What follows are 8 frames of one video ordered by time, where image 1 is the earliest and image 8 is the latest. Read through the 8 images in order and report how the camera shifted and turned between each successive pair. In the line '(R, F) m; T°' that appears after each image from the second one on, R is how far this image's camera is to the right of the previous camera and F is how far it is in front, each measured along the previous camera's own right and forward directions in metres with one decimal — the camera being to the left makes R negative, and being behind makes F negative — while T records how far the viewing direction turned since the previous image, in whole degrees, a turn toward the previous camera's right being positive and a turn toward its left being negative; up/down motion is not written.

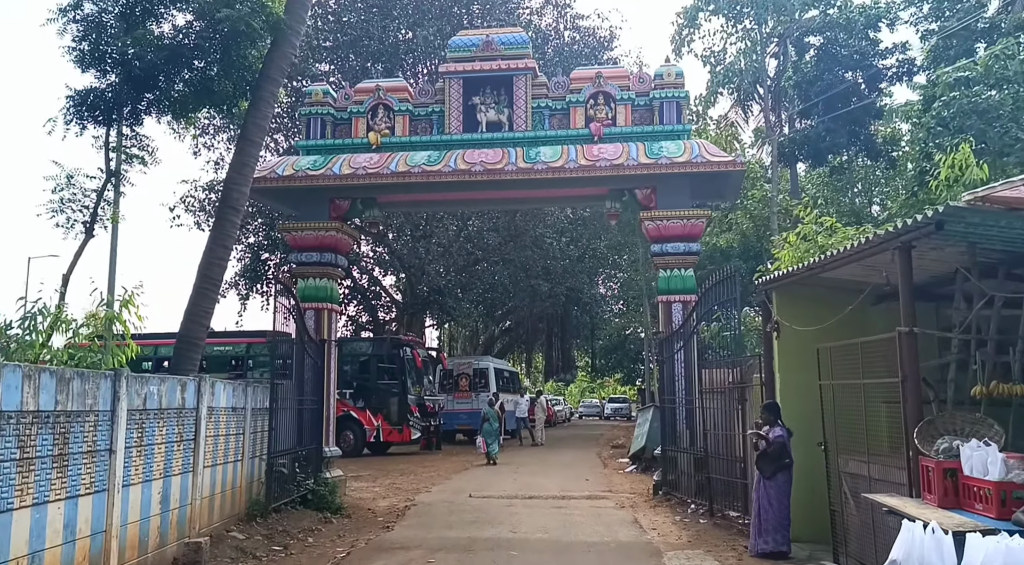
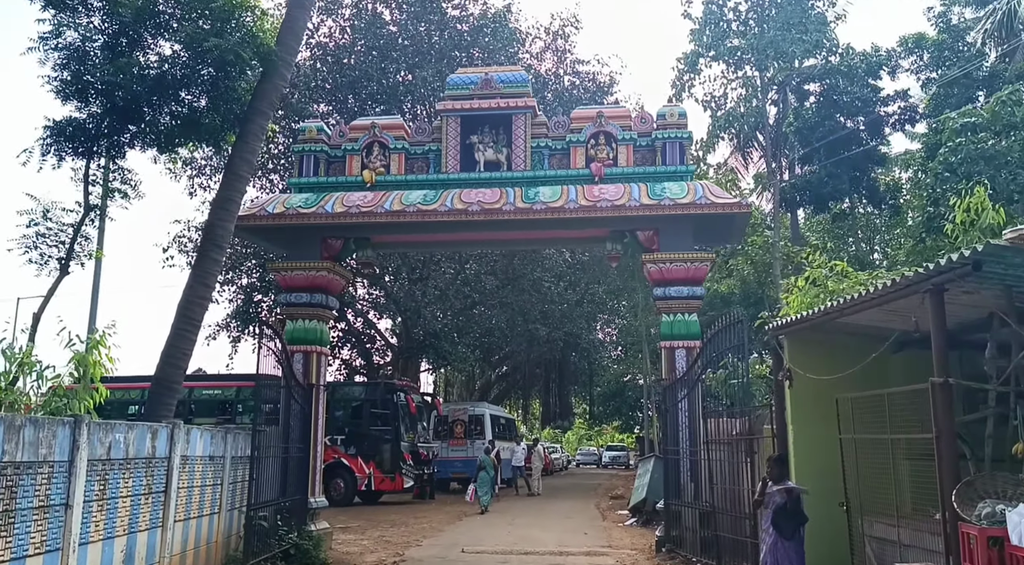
(0.0, +0.4) m; 0°
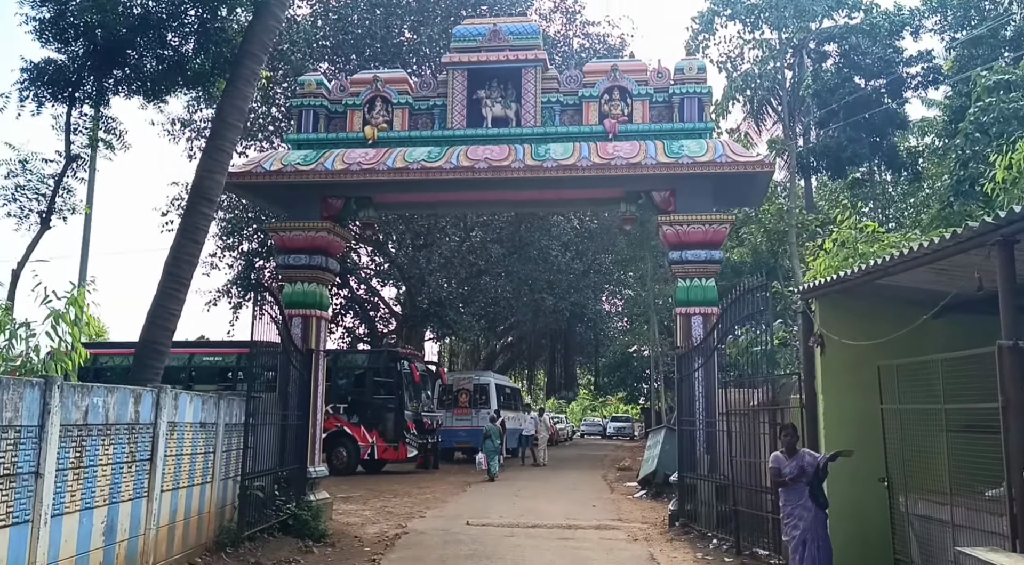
(-0.1, +0.5) m; 0°
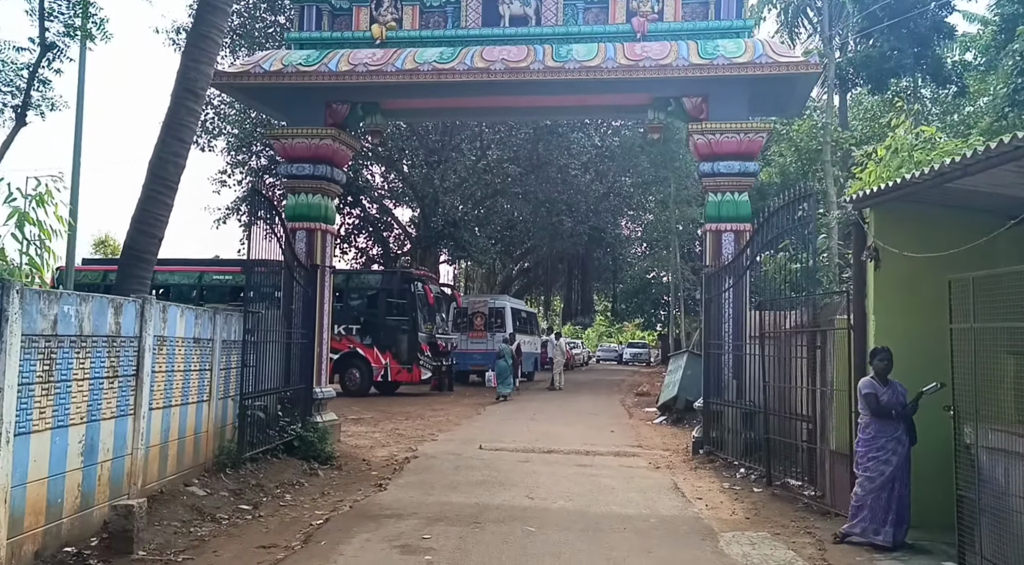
(0.0, +0.7) m; -1°
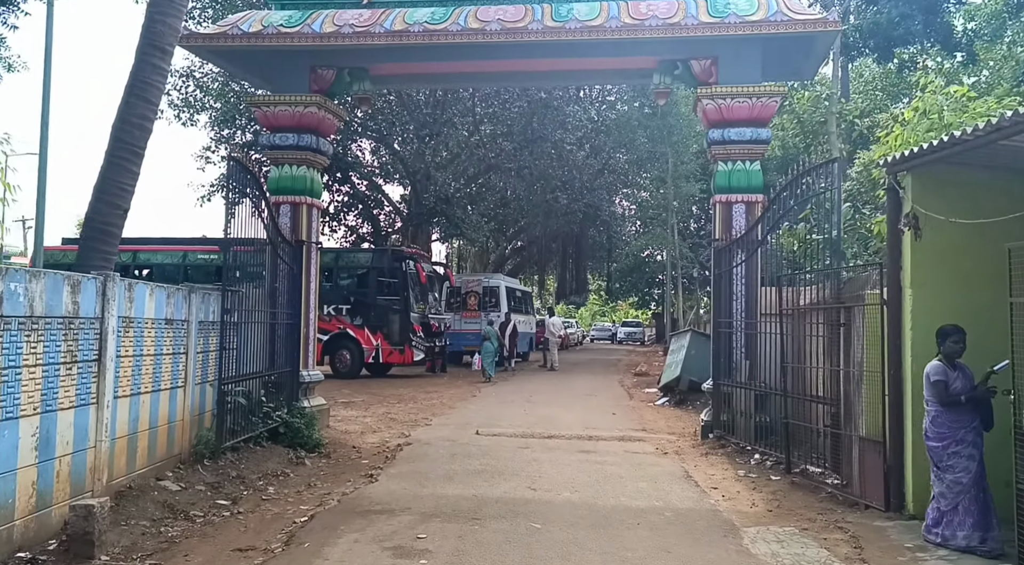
(-0.1, +0.6) m; +1°
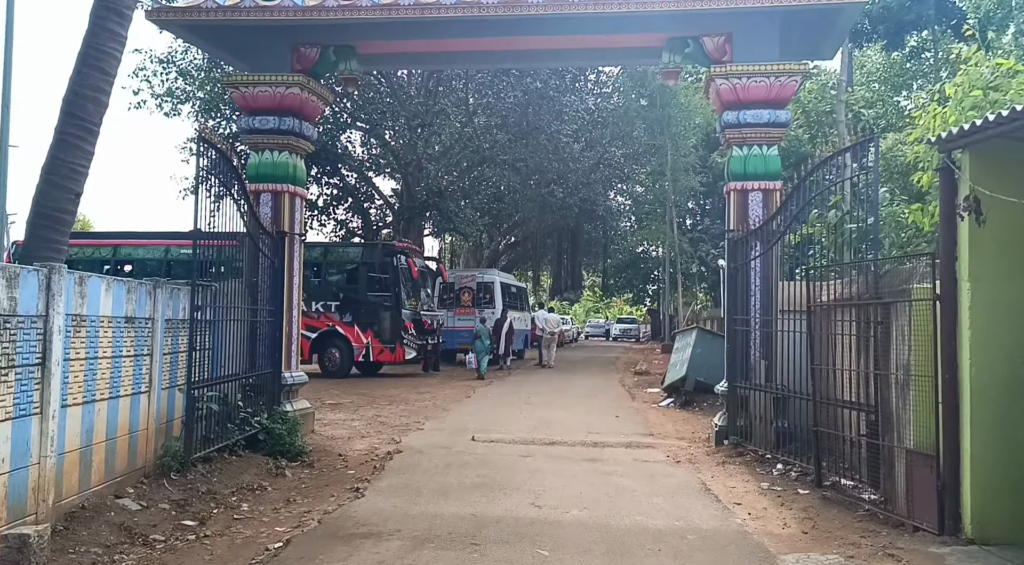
(-0.1, +0.7) m; +1°
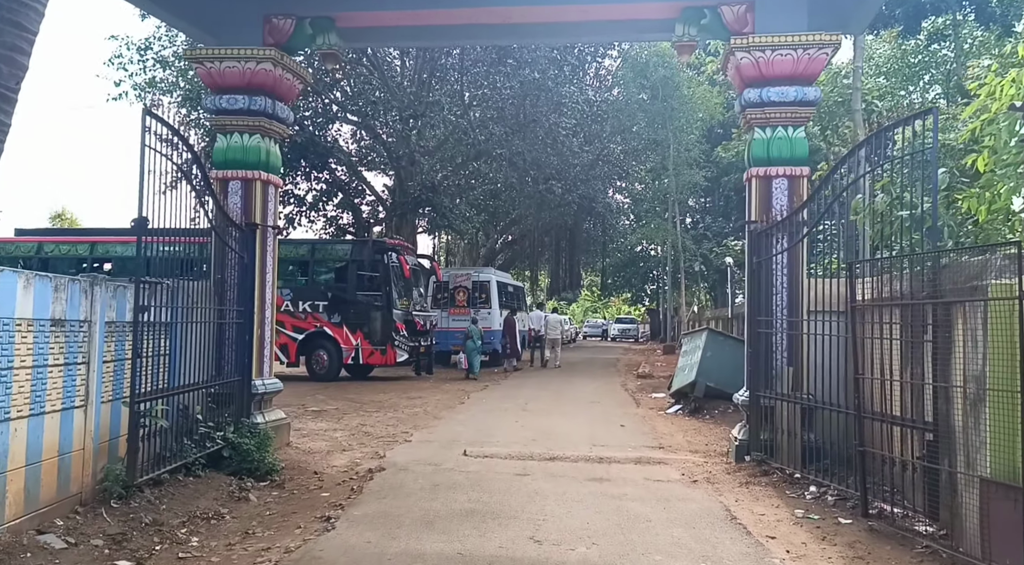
(0.0, +0.9) m; 0°
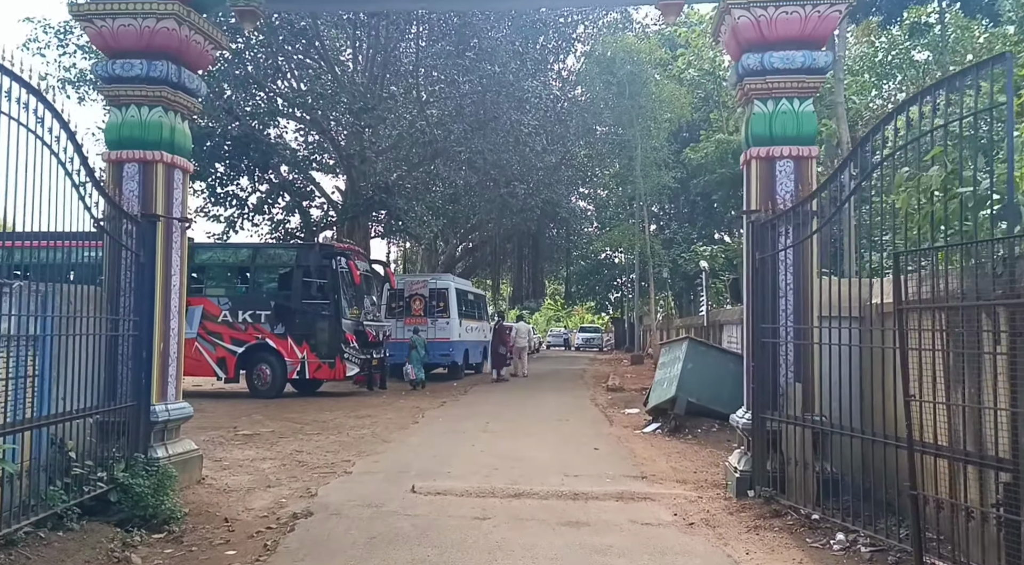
(0.0, +1.3) m; +3°
